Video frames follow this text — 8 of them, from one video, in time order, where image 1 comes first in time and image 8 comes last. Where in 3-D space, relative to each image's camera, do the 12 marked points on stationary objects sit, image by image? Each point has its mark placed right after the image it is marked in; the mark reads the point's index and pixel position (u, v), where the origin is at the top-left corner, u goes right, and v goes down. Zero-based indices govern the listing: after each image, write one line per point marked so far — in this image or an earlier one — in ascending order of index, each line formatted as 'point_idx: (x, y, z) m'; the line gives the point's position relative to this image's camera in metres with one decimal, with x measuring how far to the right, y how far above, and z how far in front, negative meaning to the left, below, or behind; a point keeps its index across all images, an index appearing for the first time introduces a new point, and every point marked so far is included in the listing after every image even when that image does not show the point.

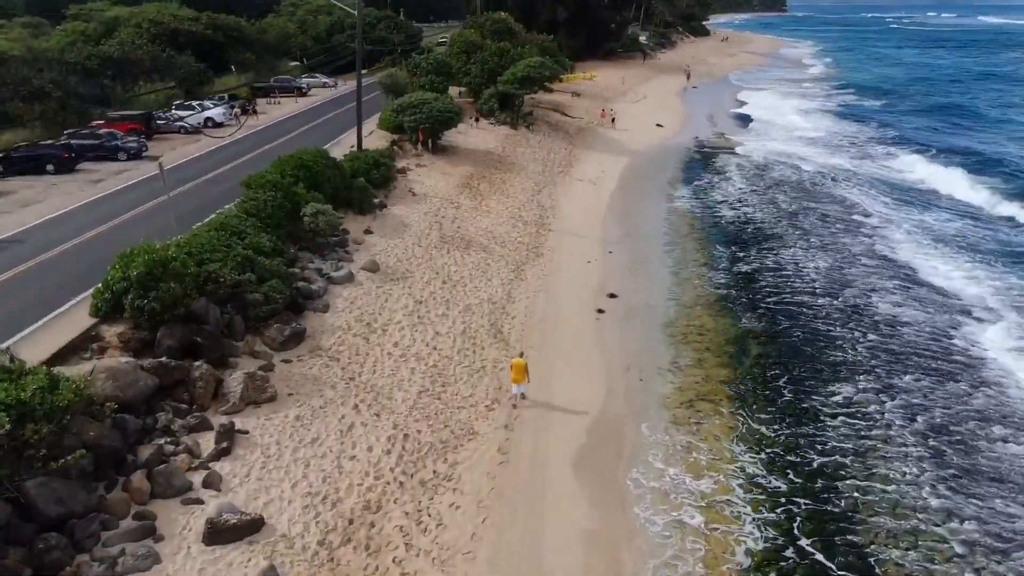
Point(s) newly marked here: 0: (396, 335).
0: (-3.0, -1.2, +19.8) m
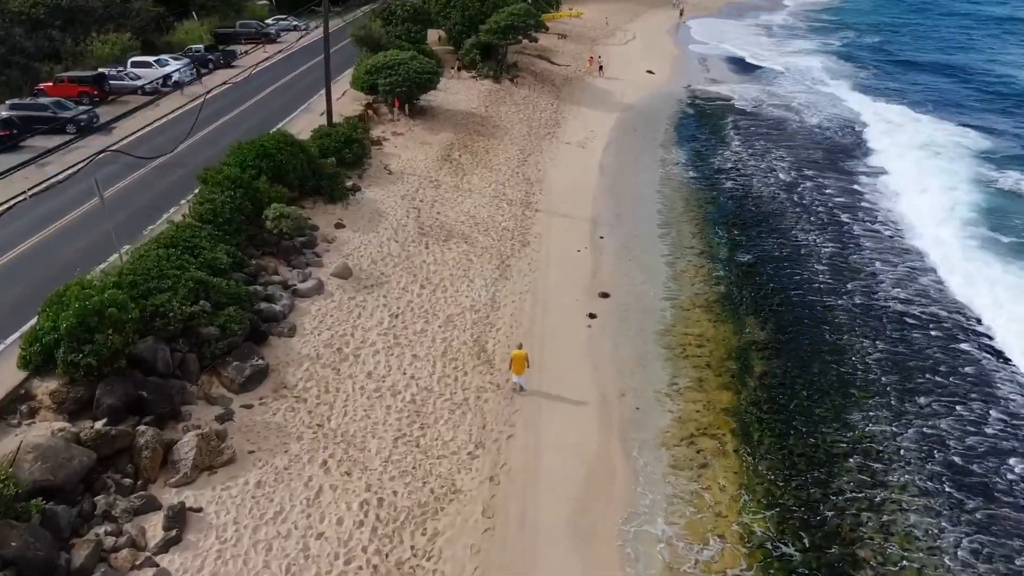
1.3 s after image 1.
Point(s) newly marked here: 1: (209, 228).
0: (-3.3, -1.7, +18.1) m
1: (-7.7, +1.5, +19.7) m
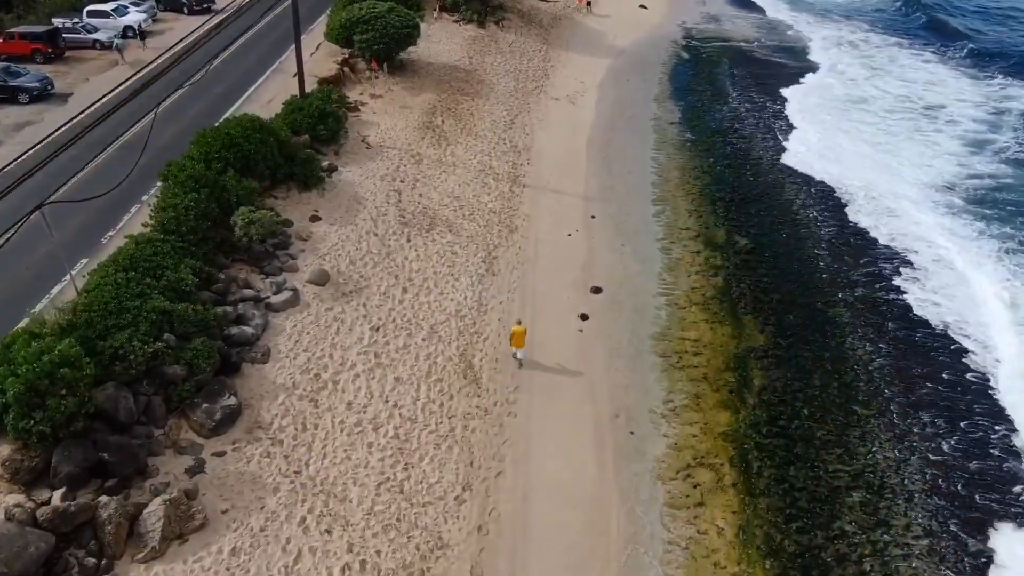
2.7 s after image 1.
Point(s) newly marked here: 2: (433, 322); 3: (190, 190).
0: (-3.6, -2.3, +17.1) m
1: (-8.0, +1.1, +18.2) m
2: (-2.0, -0.8, +19.8) m
3: (-8.2, +2.5, +19.9) m
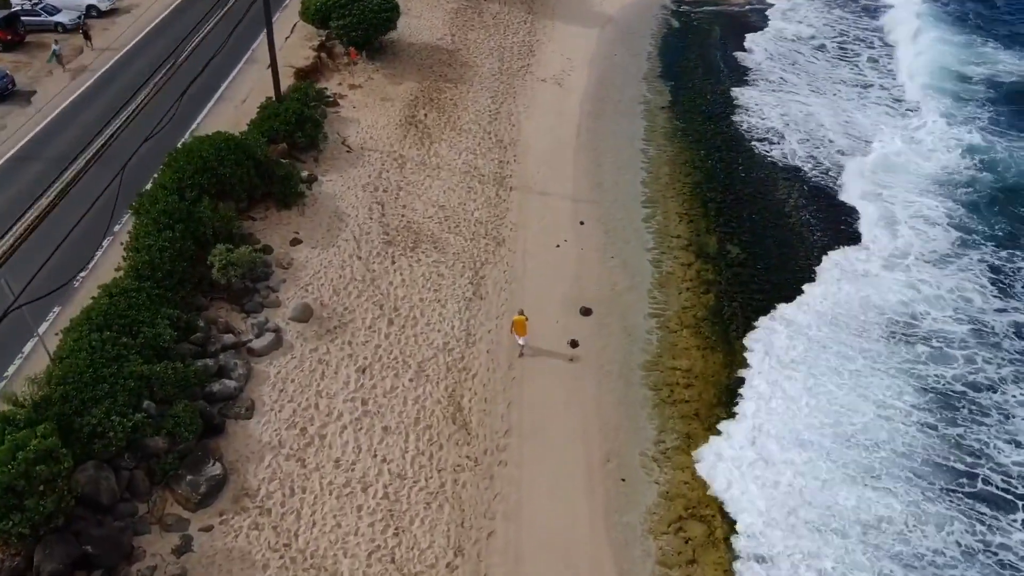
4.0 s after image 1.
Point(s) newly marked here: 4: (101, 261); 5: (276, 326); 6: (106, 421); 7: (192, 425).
0: (-3.8, -3.4, +16.8) m
1: (-8.3, 0.0, +17.6) m
2: (-2.3, -1.7, +19.4) m
3: (-8.5, +1.5, +19.1) m
4: (-10.2, +0.7, +19.2) m
5: (-5.8, -0.9, +19.1) m
6: (-7.6, -2.5, +14.6) m
7: (-6.4, -2.7, +15.5) m
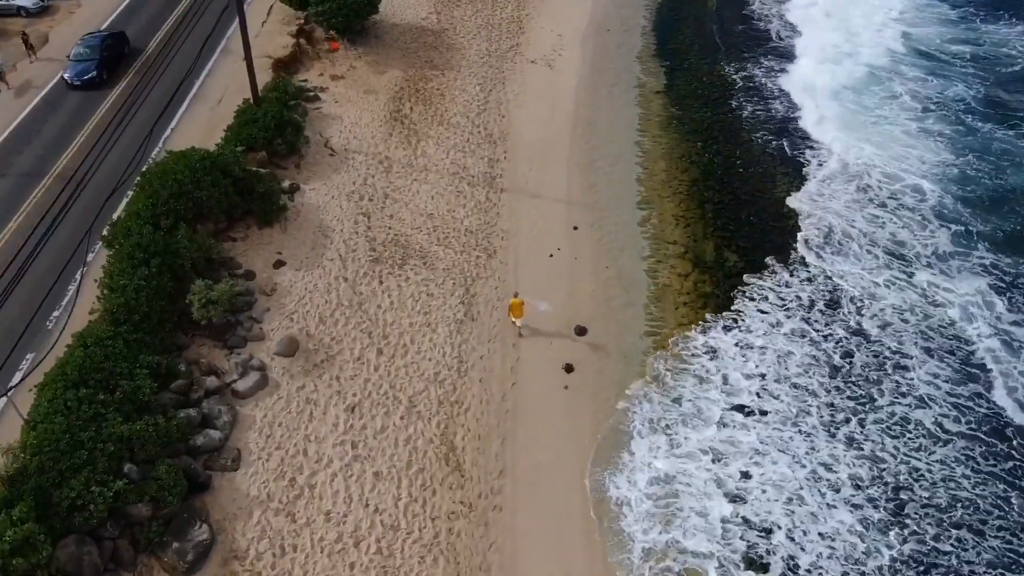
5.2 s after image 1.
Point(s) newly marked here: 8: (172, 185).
0: (-3.9, -4.4, +16.4) m
1: (-8.4, -1.0, +16.8) m
2: (-2.4, -2.5, +18.8) m
3: (-8.7, +0.6, +18.2) m
4: (-10.4, -0.2, +18.4) m
5: (-6.0, -1.8, +18.4) m
6: (-7.7, -3.7, +14.1) m
7: (-6.5, -3.8, +15.0) m
8: (-8.7, +2.6, +19.9) m
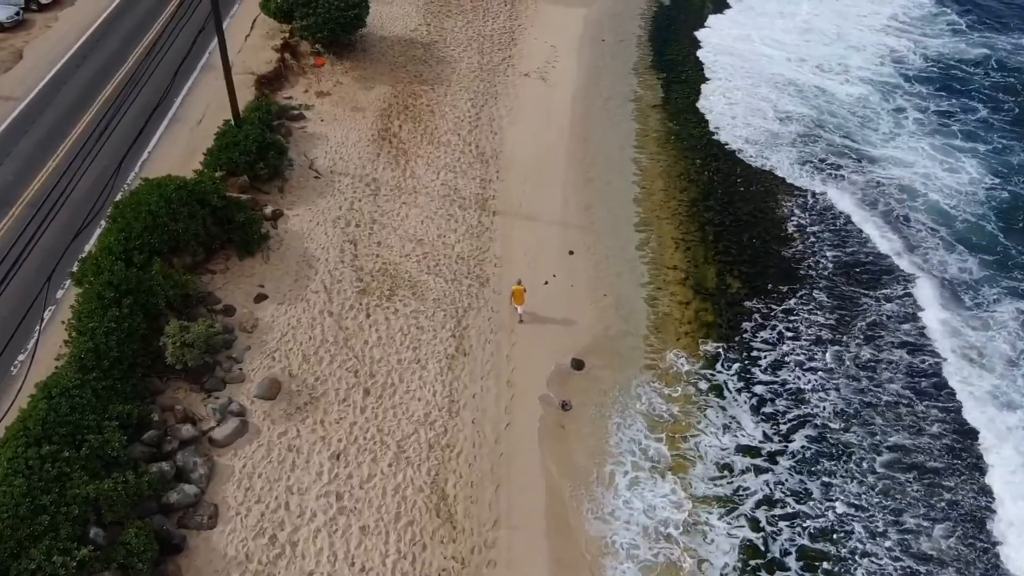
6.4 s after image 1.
0: (-4.0, -5.3, +15.4) m
1: (-8.6, -1.9, +15.8) m
2: (-2.6, -3.4, +17.8) m
3: (-8.9, -0.3, +17.2) m
4: (-10.5, -1.2, +17.4) m
5: (-6.1, -2.7, +17.4) m
6: (-7.8, -4.6, +13.1) m
7: (-6.6, -4.8, +14.0) m
8: (-8.9, +1.7, +18.9) m
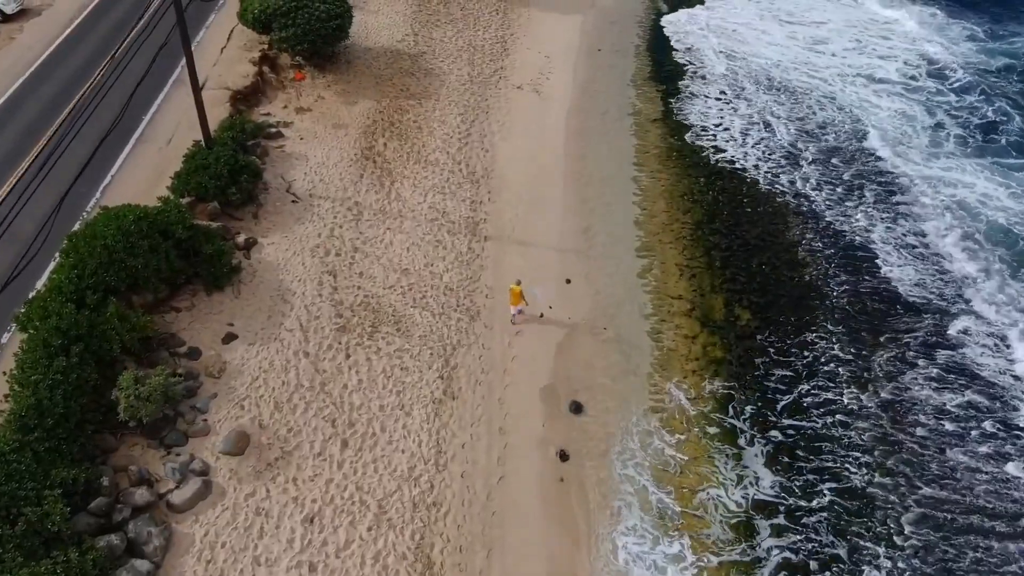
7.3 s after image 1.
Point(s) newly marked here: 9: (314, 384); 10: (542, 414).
0: (-4.1, -6.2, +13.7) m
1: (-8.7, -2.8, +14.1) m
2: (-2.7, -4.3, +16.1) m
3: (-9.0, -1.3, +15.4) m
4: (-10.7, -2.1, +15.6) m
5: (-6.2, -3.6, +15.7) m
6: (-7.9, -5.5, +11.3) m
7: (-6.7, -5.6, +12.3) m
8: (-9.1, +0.8, +17.2) m
9: (-4.5, -2.2, +17.9) m
10: (+0.7, -3.0, +18.5) m
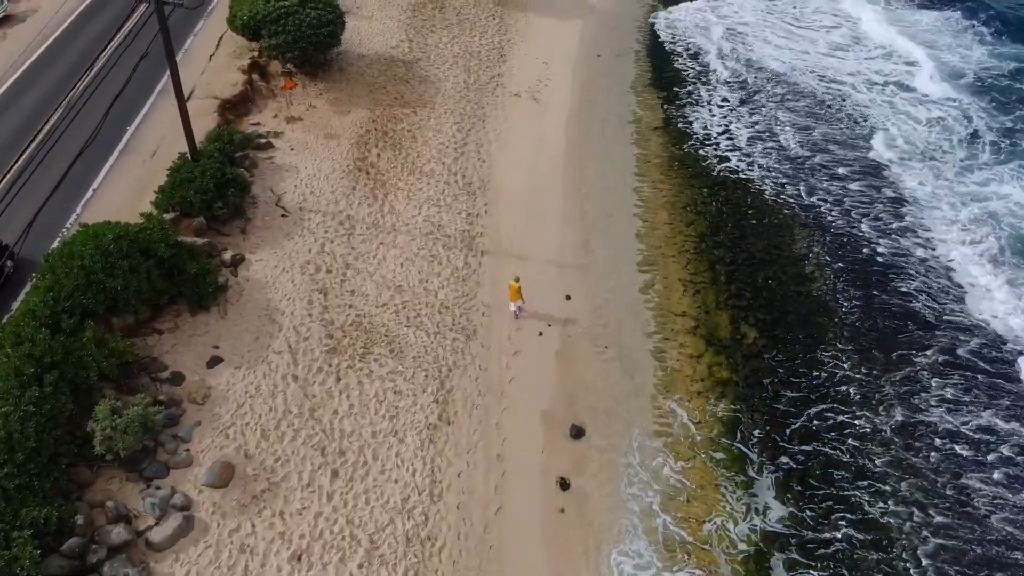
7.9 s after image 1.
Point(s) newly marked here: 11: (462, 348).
0: (-4.1, -6.6, +12.9) m
1: (-8.7, -3.3, +13.3) m
2: (-2.7, -4.7, +15.3) m
3: (-9.1, -1.7, +14.6) m
4: (-10.7, -2.6, +14.8) m
5: (-6.3, -4.1, +14.9) m
6: (-7.9, -6.0, +10.5) m
7: (-6.7, -6.1, +11.5) m
8: (-9.1, +0.3, +16.4) m
9: (-4.6, -2.7, +17.1) m
10: (+0.7, -3.5, +17.7) m
11: (-1.3, -1.5, +19.4) m
